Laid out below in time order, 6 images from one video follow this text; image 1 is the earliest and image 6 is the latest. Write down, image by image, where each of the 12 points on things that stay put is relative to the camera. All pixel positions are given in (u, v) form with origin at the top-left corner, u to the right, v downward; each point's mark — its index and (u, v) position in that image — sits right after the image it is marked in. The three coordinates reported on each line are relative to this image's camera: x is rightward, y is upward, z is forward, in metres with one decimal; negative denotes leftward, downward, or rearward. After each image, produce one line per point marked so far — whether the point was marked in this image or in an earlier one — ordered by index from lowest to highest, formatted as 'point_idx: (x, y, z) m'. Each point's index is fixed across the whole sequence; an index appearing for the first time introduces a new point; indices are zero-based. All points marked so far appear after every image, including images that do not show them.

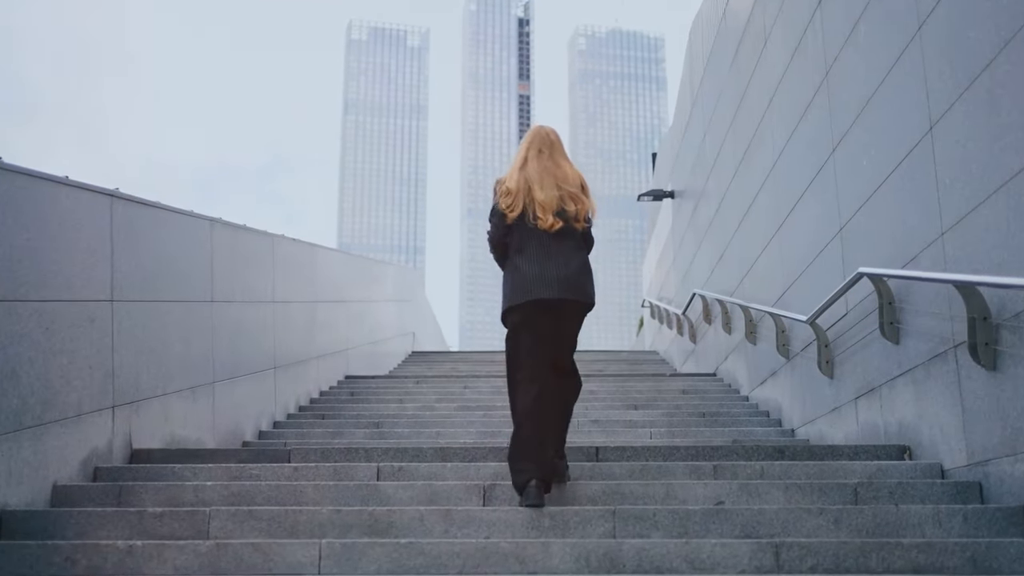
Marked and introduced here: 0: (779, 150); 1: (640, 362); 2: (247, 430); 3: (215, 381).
0: (+1.9, +1.0, +6.8) m
1: (+1.6, -1.0, +12.2) m
2: (-1.8, -0.9, +6.2) m
3: (-1.8, -0.6, +5.6) m
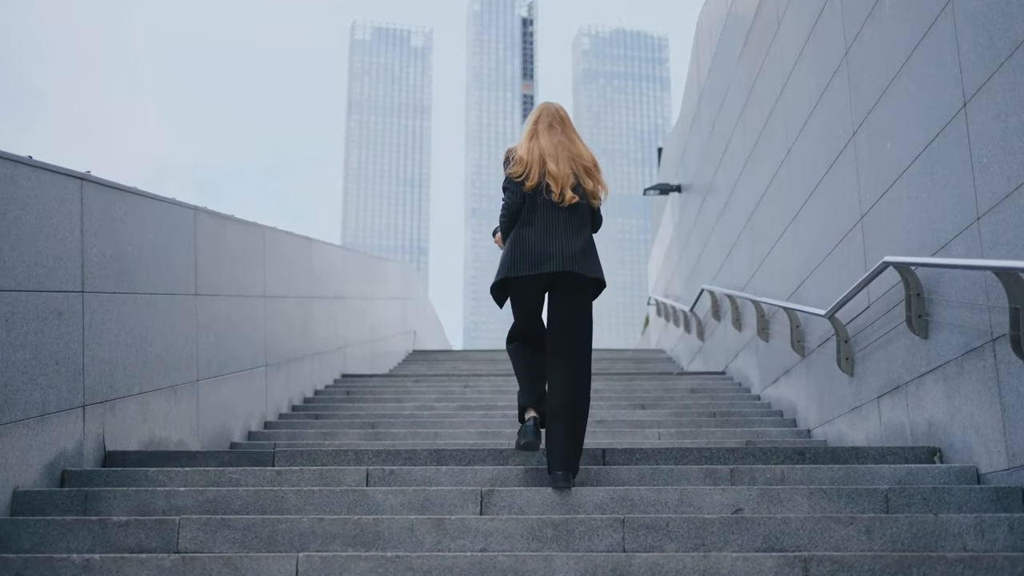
0: (+1.9, +1.0, +6.5) m
1: (+1.7, -0.9, +11.9) m
2: (-1.7, -0.9, +6.0) m
3: (-1.8, -0.5, +5.3) m
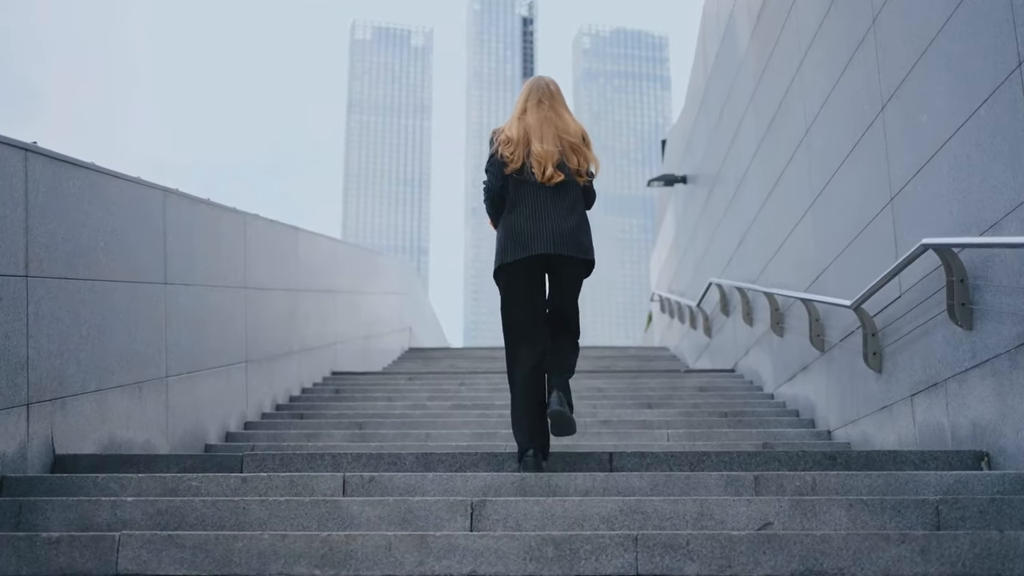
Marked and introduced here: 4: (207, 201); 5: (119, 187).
0: (+1.9, +1.1, +6.1) m
1: (+1.7, -0.9, +11.5) m
2: (-1.8, -0.8, +5.5) m
3: (-1.8, -0.5, +4.9) m
4: (-1.8, +0.5, +5.6) m
5: (-1.8, +0.5, +4.5) m
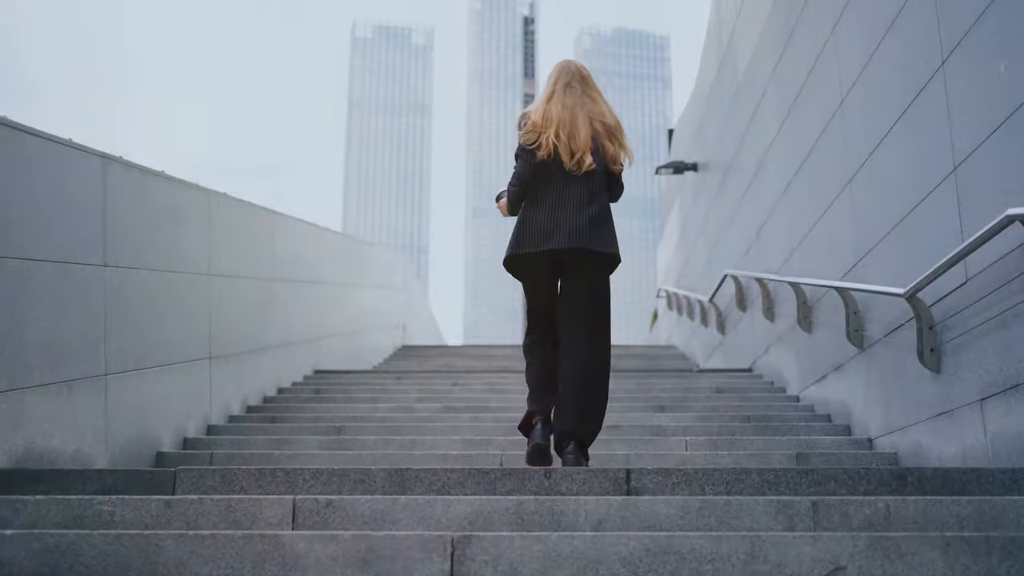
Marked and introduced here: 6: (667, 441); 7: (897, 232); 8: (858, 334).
0: (+1.9, +1.2, +5.4) m
1: (+1.7, -0.8, +10.8) m
2: (-1.8, -0.8, +4.8) m
3: (-1.8, -0.4, +4.2) m
4: (-1.8, +0.6, +4.9) m
5: (-1.9, +0.5, +3.8) m
6: (+0.8, -0.8, +4.9) m
7: (+1.9, +0.3, +4.6) m
8: (+1.9, -0.3, +5.1) m
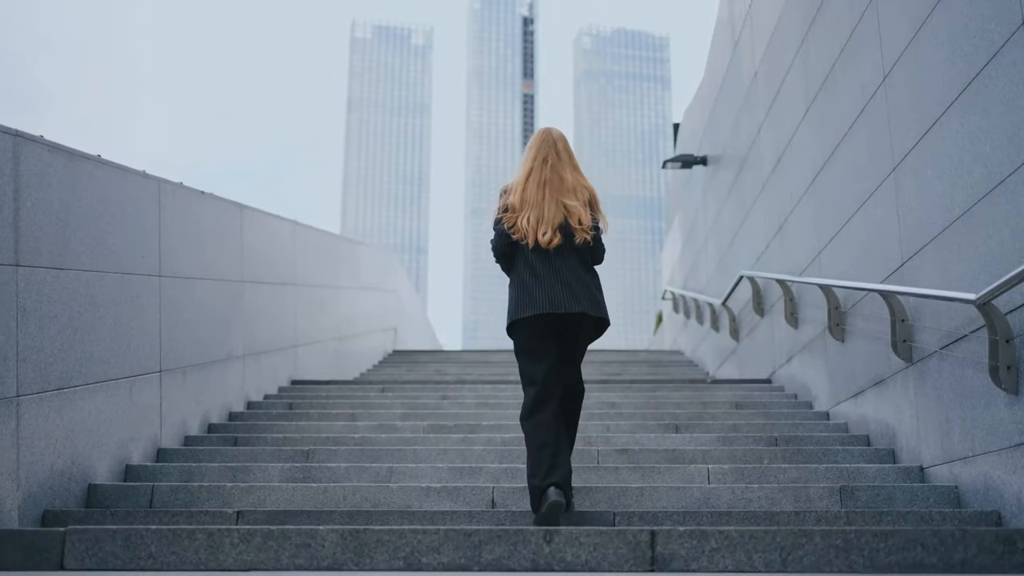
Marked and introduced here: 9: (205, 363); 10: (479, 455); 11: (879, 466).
0: (+1.9, +1.2, +4.7) m
1: (+1.6, -0.8, +10.1) m
2: (-1.8, -0.8, +4.1) m
3: (-1.8, -0.4, +3.5) m
4: (-1.9, +0.6, +4.2) m
5: (-1.9, +0.5, +3.1) m
6: (+0.8, -0.8, +4.2) m
7: (+1.8, +0.2, +3.9) m
8: (+1.8, -0.3, +4.4) m
9: (-1.8, -0.4, +5.5) m
10: (-0.2, -0.8, +4.6) m
11: (+1.7, -0.8, +4.3) m
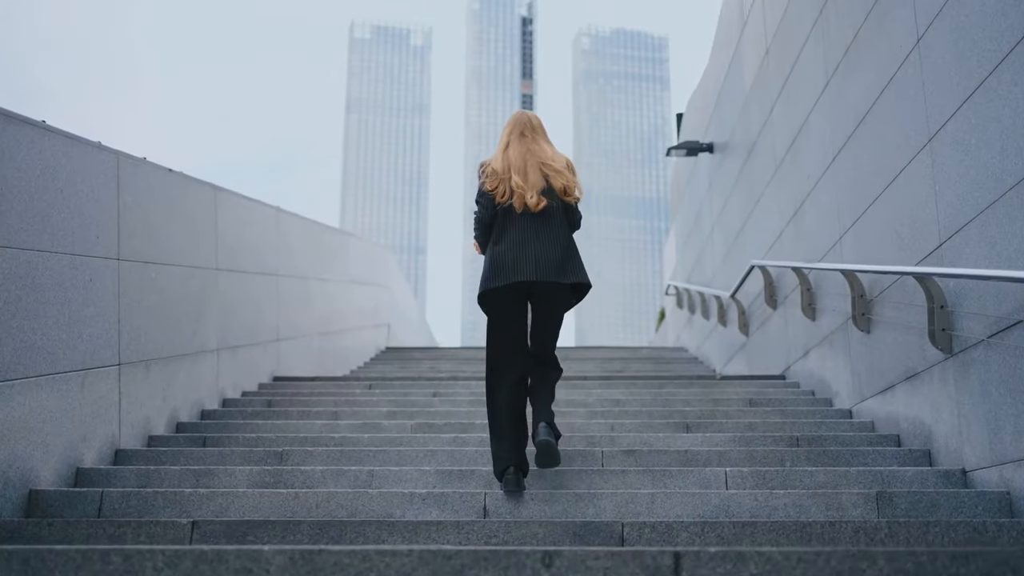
0: (+1.9, +1.2, +4.3) m
1: (+1.6, -0.7, +9.6) m
2: (-1.8, -0.7, +3.7) m
3: (-1.8, -0.3, +3.1) m
4: (-1.9, +0.6, +3.8) m
5: (-1.9, +0.6, +2.6) m
6: (+0.8, -0.7, +3.8) m
7: (+1.8, +0.3, +3.4) m
8: (+1.8, -0.2, +4.0) m
9: (-1.8, -0.4, +5.0) m
10: (-0.2, -0.7, +4.2) m
11: (+1.7, -0.7, +3.8) m
